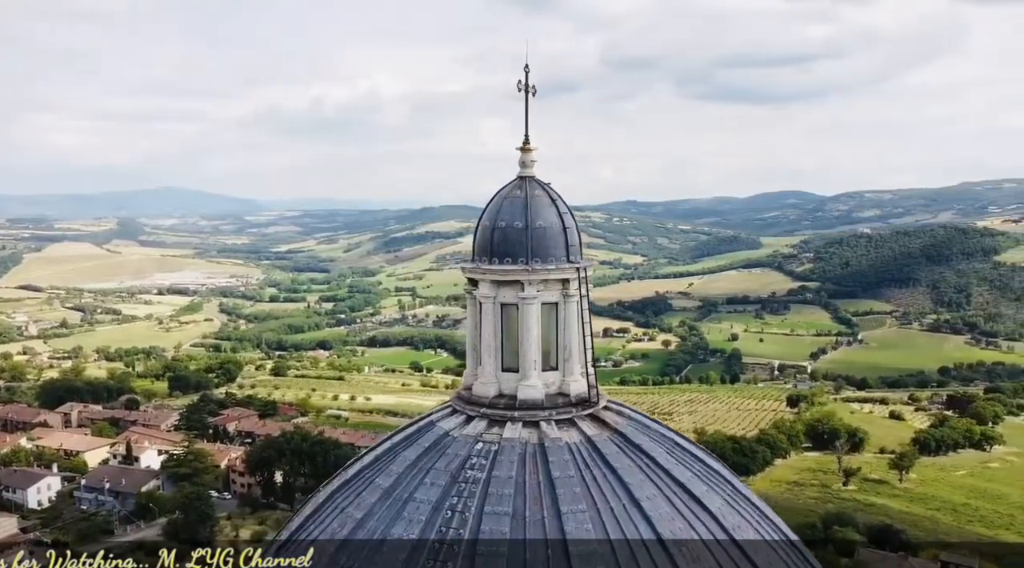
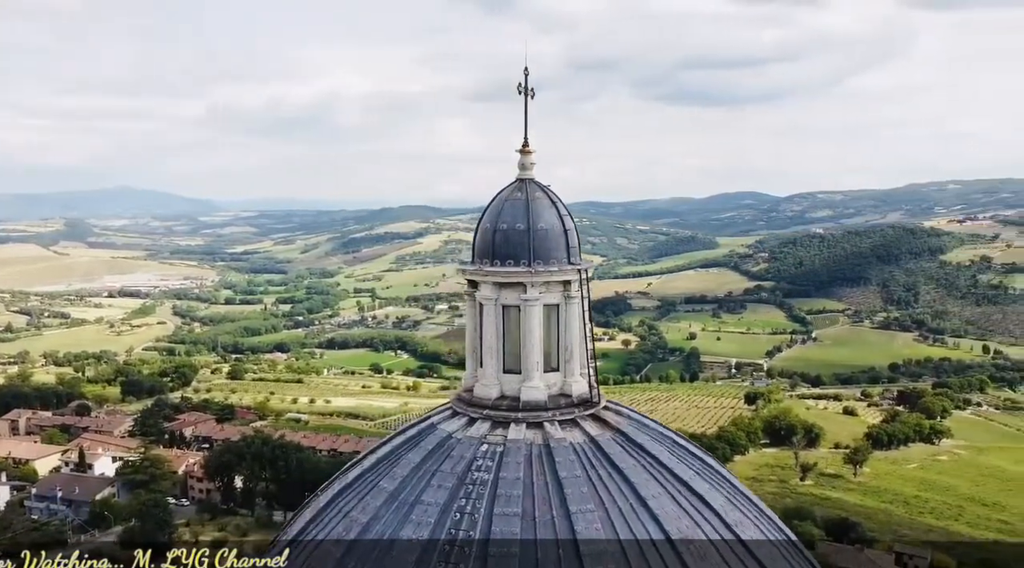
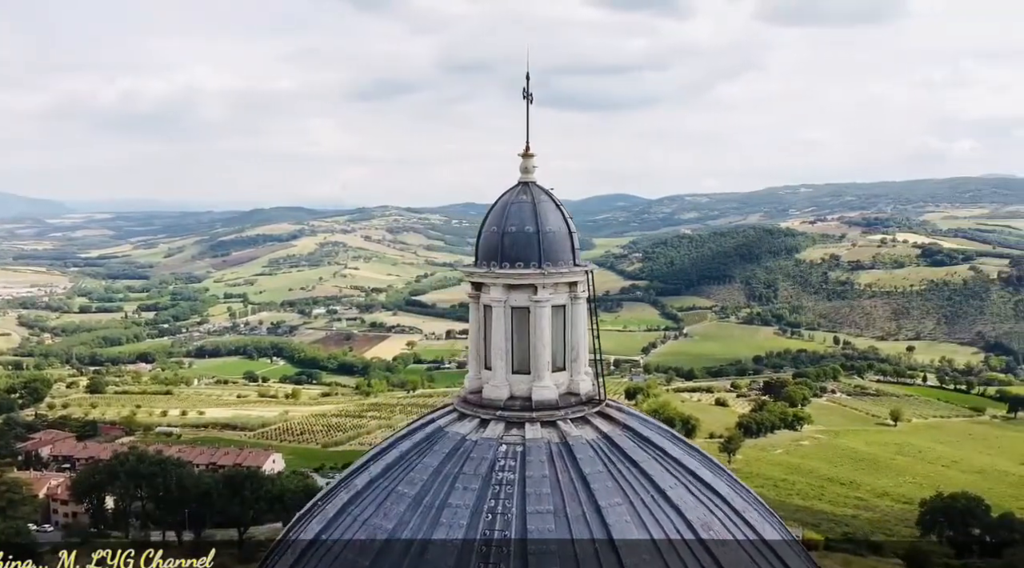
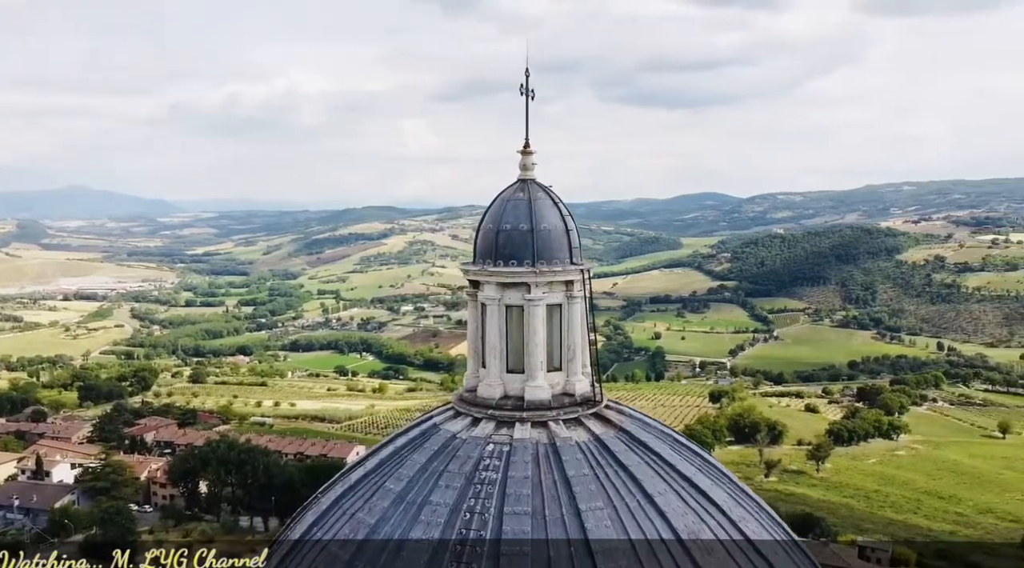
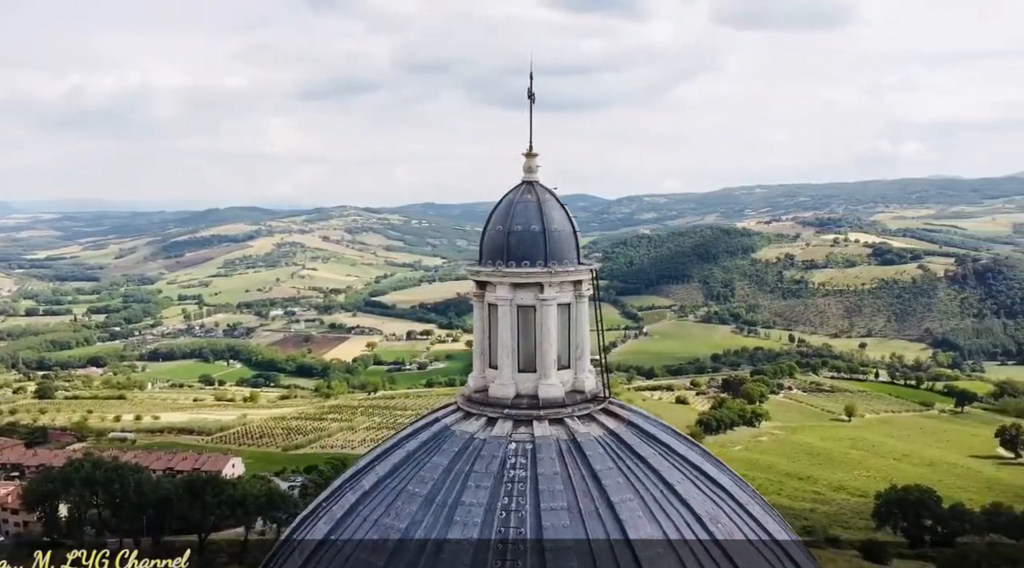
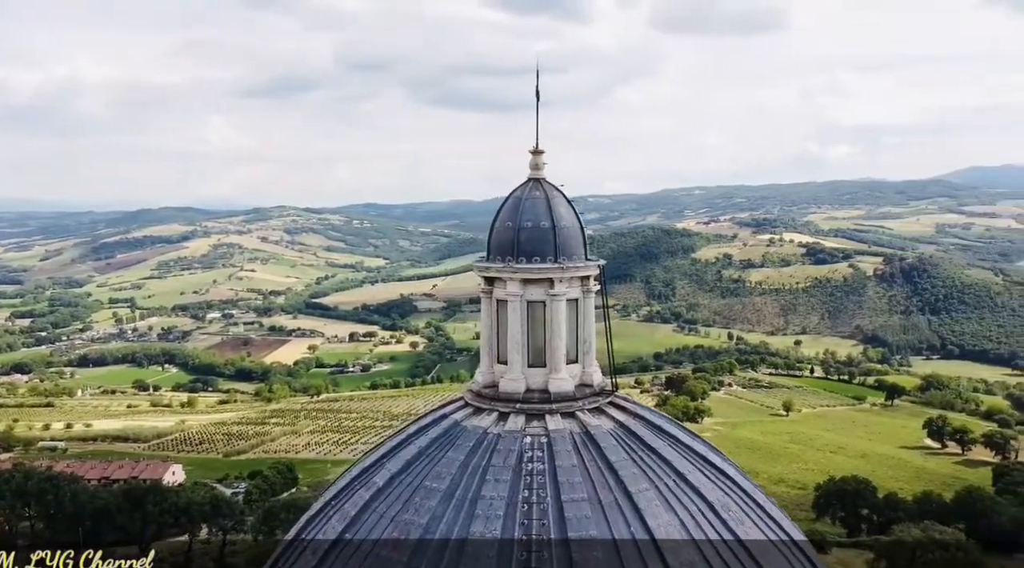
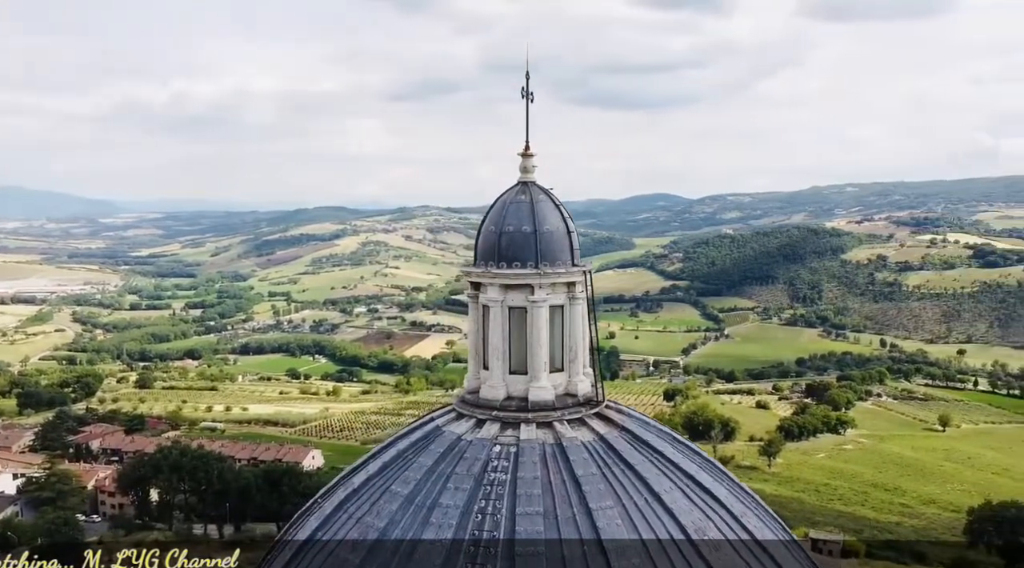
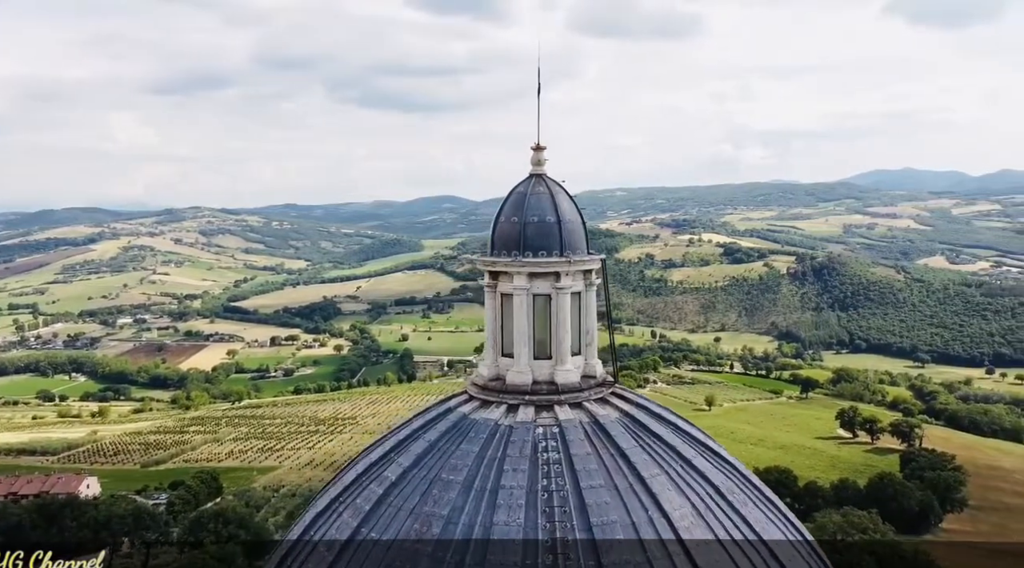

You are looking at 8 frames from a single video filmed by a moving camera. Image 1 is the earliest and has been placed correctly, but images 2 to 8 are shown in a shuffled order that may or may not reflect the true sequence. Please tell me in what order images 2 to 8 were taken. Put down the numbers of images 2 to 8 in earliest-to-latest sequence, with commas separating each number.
2, 4, 7, 3, 5, 6, 8
